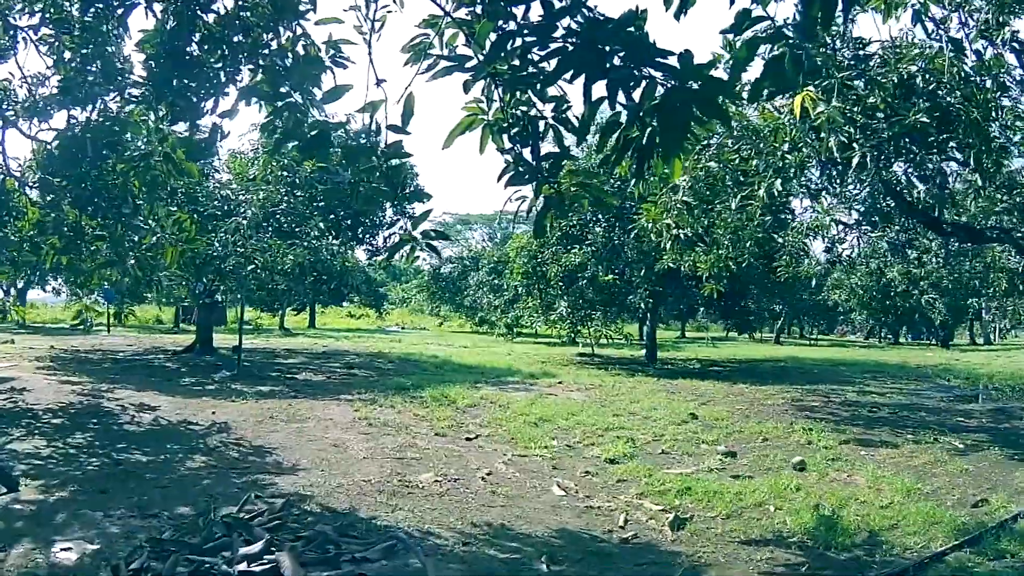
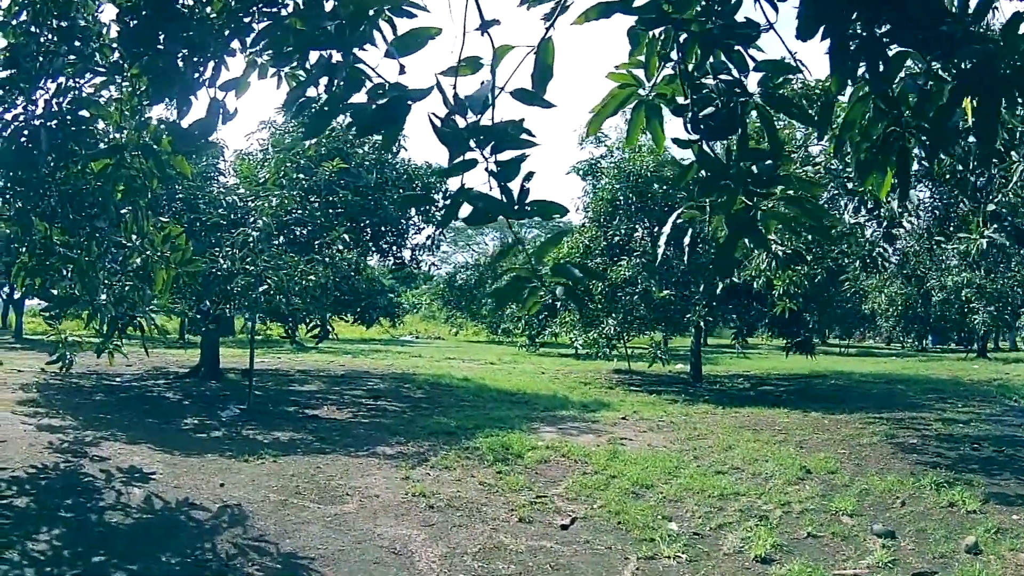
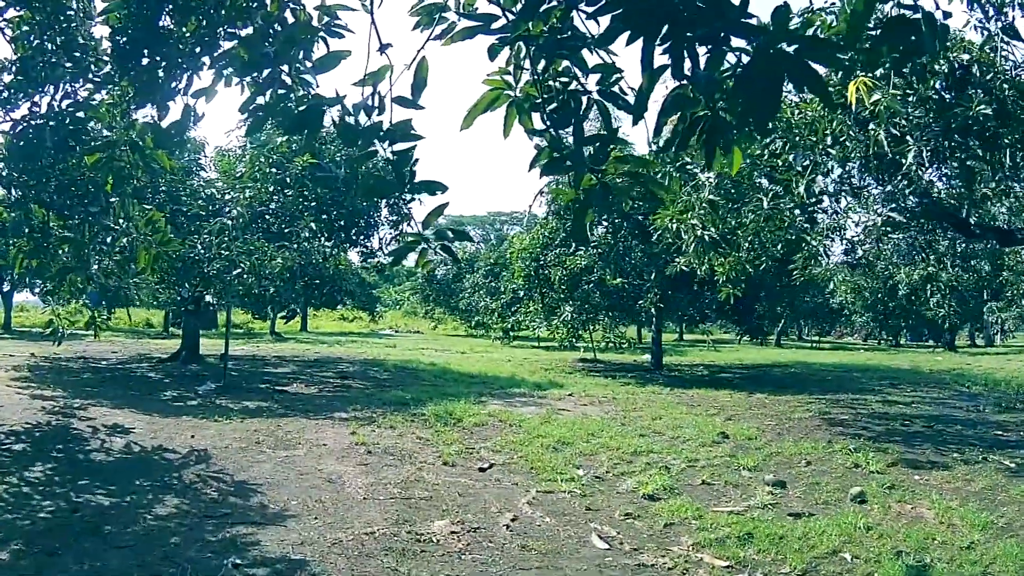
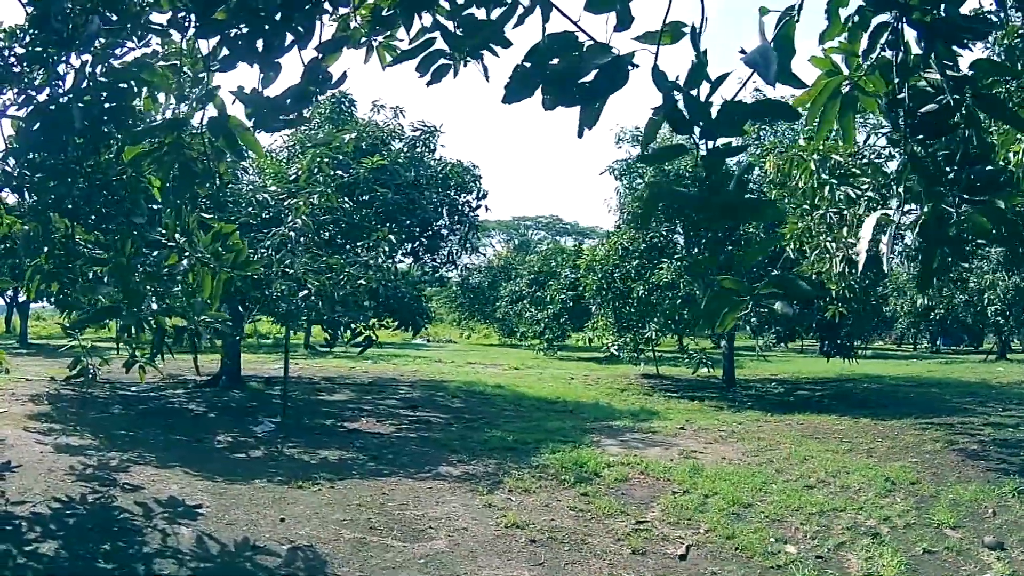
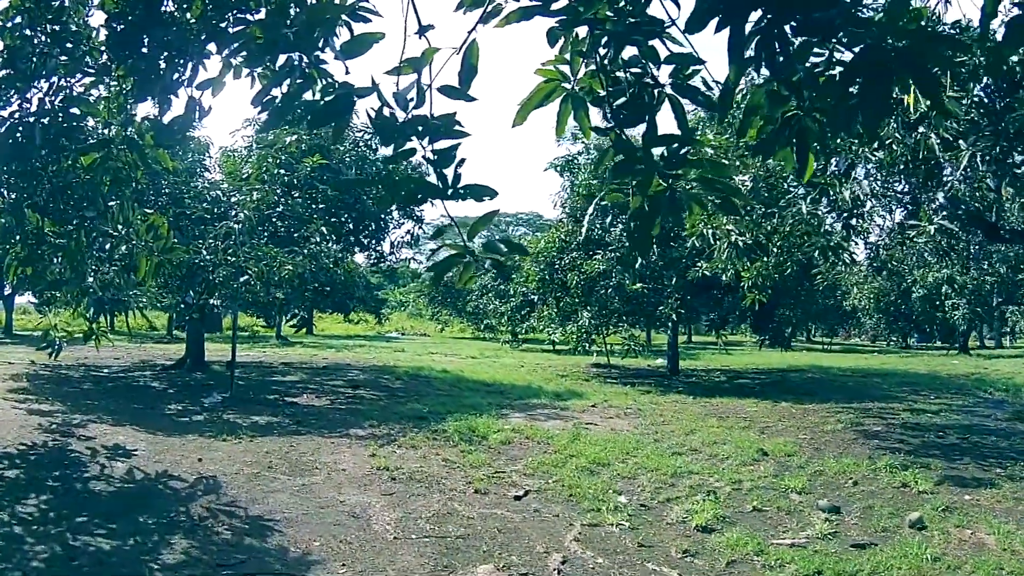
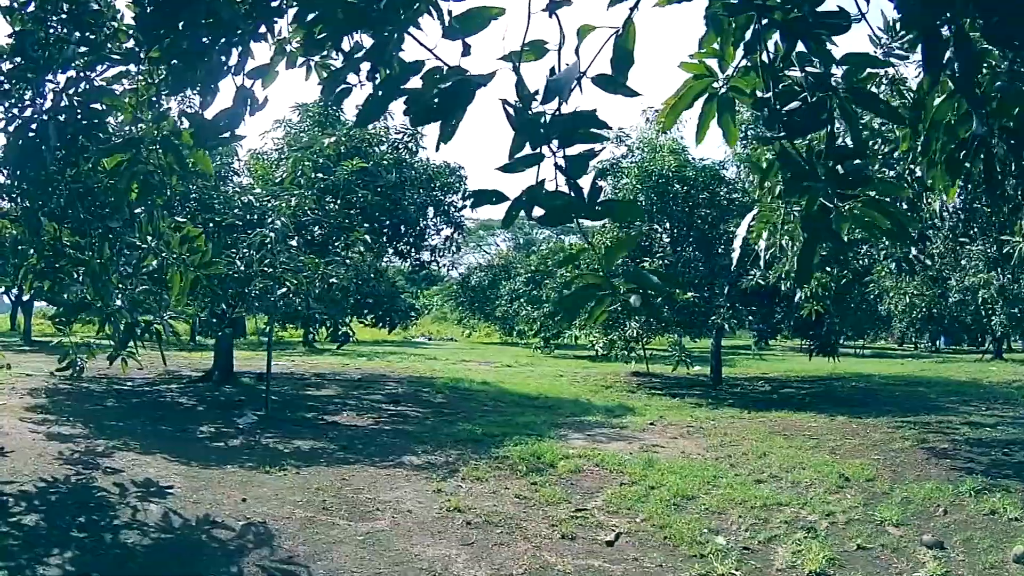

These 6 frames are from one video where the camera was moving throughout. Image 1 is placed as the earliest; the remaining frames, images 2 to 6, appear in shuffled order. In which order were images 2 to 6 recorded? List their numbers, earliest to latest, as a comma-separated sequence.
3, 5, 2, 6, 4
